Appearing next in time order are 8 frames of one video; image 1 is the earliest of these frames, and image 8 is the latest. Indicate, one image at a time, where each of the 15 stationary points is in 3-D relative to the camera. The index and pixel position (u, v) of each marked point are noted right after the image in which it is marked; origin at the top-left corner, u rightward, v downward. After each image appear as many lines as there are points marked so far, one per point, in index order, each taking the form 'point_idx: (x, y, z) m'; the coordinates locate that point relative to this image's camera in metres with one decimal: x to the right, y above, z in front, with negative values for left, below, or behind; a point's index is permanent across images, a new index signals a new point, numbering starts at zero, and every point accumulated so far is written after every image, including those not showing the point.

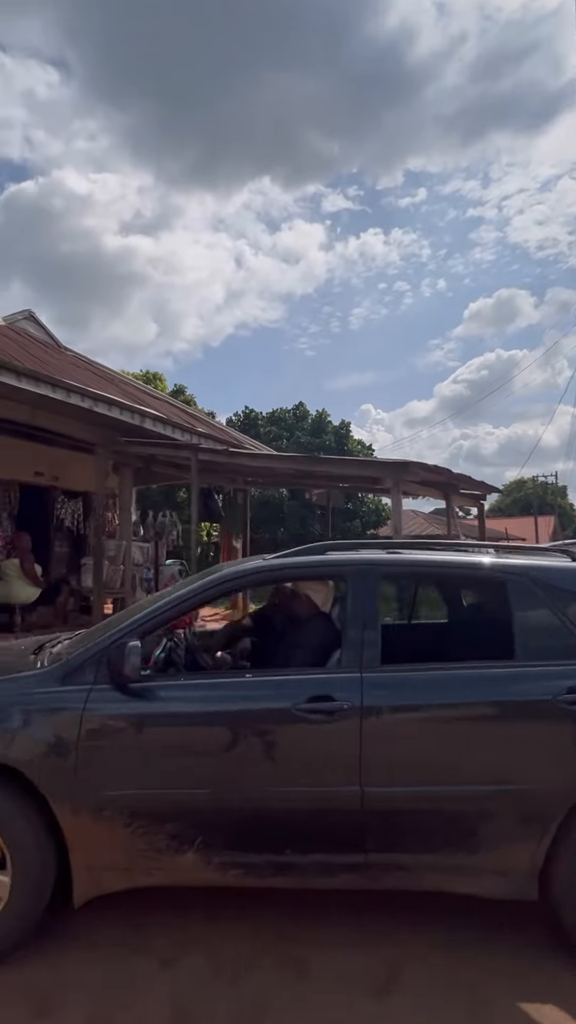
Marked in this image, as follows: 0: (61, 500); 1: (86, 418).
0: (-4.0, +0.2, +10.4) m
1: (-2.8, +1.3, +8.2) m
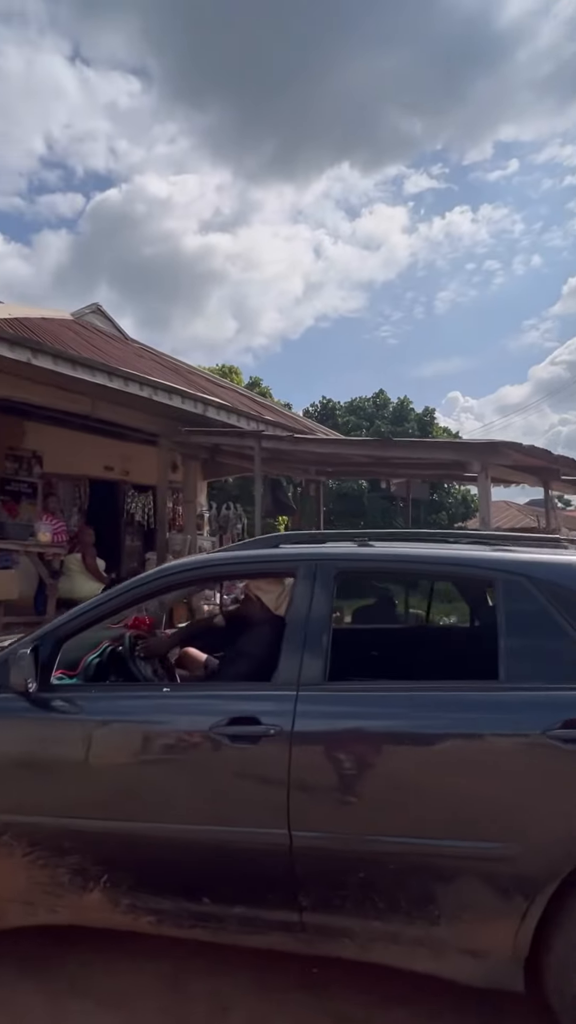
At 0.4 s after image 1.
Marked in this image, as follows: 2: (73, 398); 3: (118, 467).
0: (-2.7, +0.3, +10.3) m
1: (-1.9, +1.4, +7.9) m
2: (-2.6, +1.4, +7.3) m
3: (-3.0, +0.8, +10.2) m
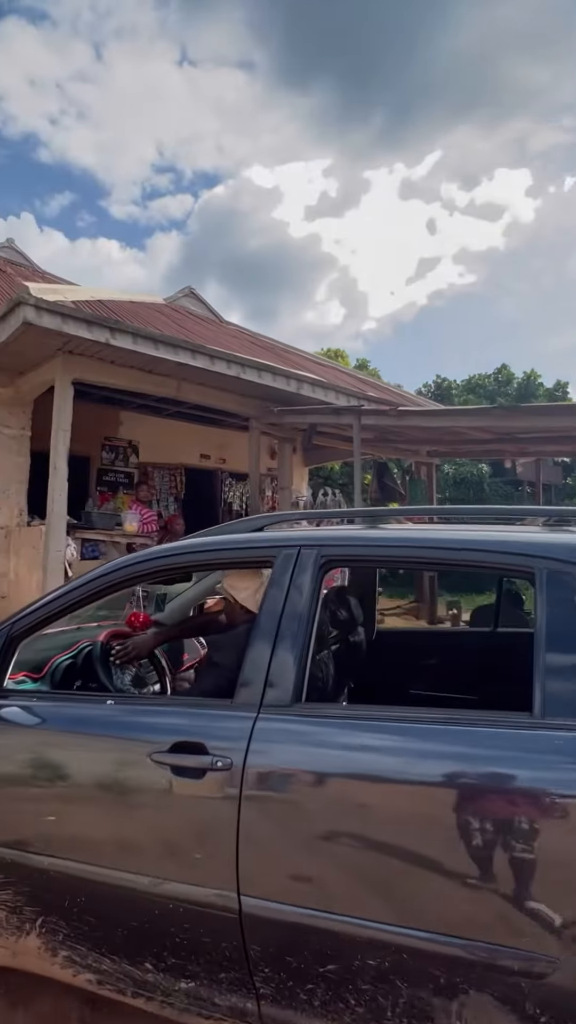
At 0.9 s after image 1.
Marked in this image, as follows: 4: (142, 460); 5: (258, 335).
0: (-1.0, +0.5, +10.1) m
1: (-0.7, +1.6, +7.5) m
2: (-1.5, +1.6, +7.0) m
3: (-1.3, +1.0, +10.0) m
4: (-2.3, +0.8, +9.3) m
5: (-0.5, +3.1, +10.3) m
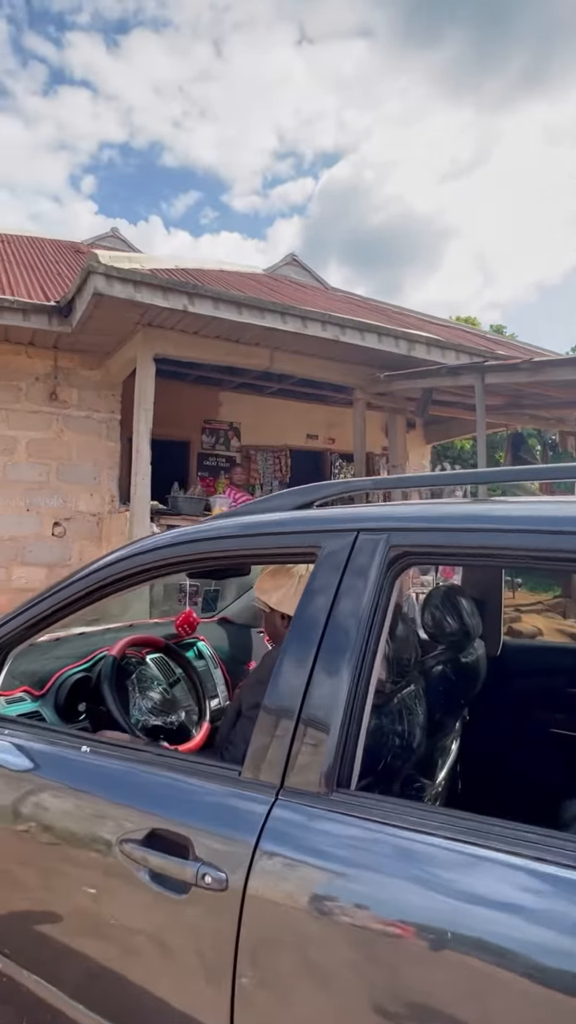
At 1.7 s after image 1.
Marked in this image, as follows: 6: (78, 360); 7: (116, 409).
0: (+0.8, +0.8, +9.3) m
1: (+0.5, +1.8, +6.7) m
2: (-0.4, +1.8, +6.4) m
3: (+0.5, +1.2, +9.2) m
4: (-0.7, +1.0, +8.8) m
5: (+1.3, +3.3, +9.4) m
6: (-2.2, +1.6, +6.1) m
7: (-1.8, +1.1, +6.3) m
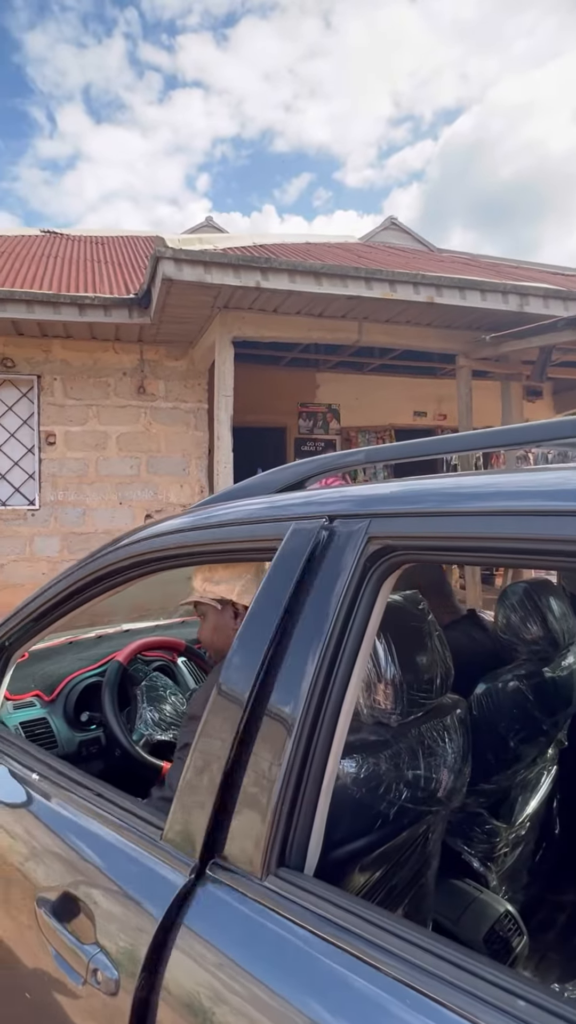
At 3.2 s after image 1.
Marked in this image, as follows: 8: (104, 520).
0: (+2.3, +1.0, +8.5) m
1: (+1.5, +2.0, +6.1) m
2: (+0.5, +1.9, +6.0) m
3: (+2.0, +1.5, +8.5) m
4: (+0.8, +1.3, +8.4) m
5: (+2.7, +3.6, +8.5) m
6: (-1.3, +1.6, +6.1) m
7: (-0.9, +1.2, +6.2) m
8: (-1.9, -0.1, +6.0) m
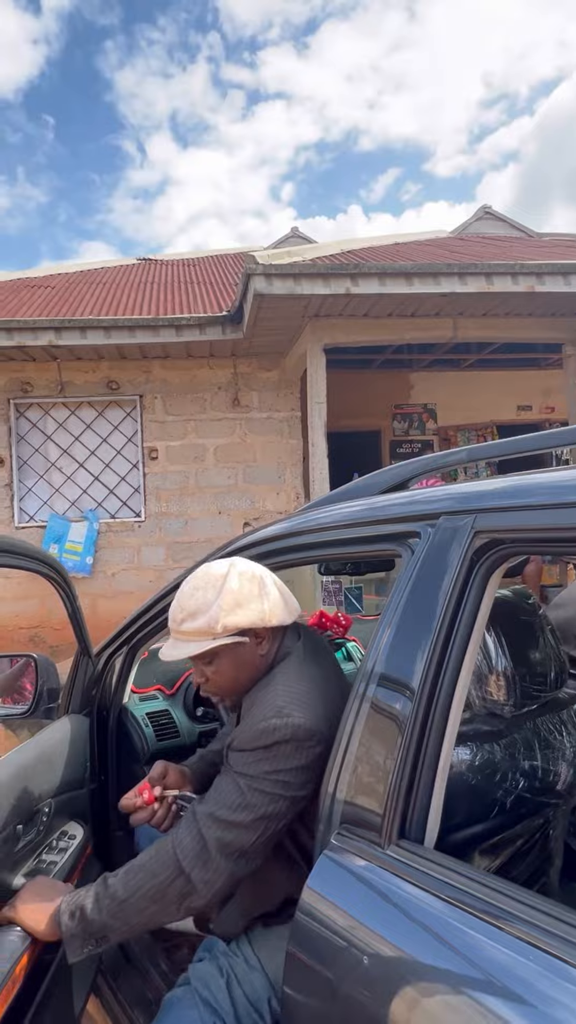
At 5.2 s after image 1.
0: (+3.6, +1.1, +8.1) m
1: (+2.4, +2.0, +5.8) m
2: (+1.4, +1.9, +5.9) m
3: (+3.3, +1.5, +8.2) m
4: (+2.1, +1.2, +8.2) m
5: (+3.9, +3.7, +8.0) m
6: (-0.3, +1.6, +6.3) m
7: (+0.1, +1.1, +6.4) m
8: (-0.9, -0.2, +6.2) m
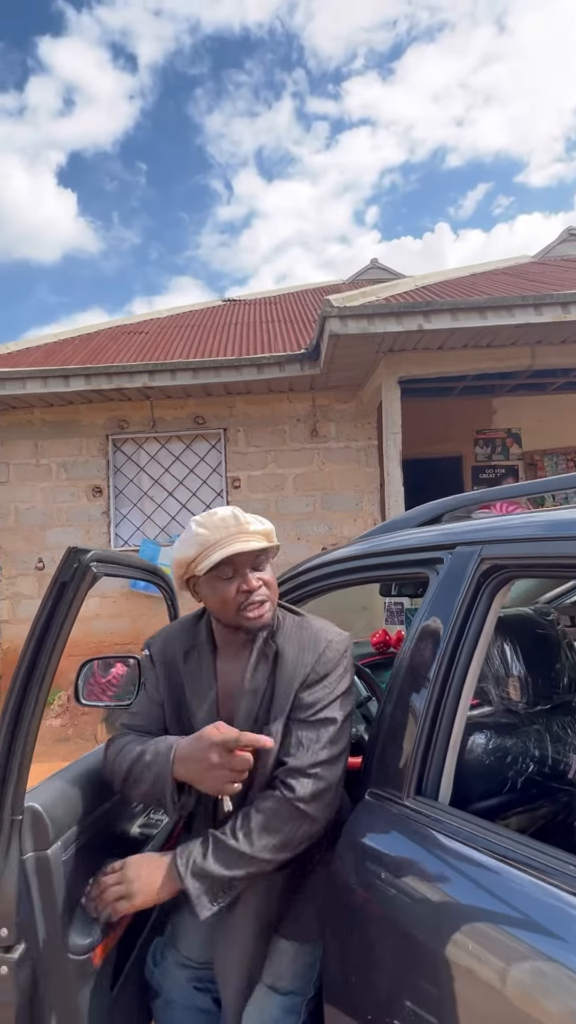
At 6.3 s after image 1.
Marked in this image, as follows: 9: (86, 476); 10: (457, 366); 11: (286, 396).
0: (+4.7, +0.7, +7.8) m
1: (+3.1, +1.7, +5.8) m
2: (+2.2, +1.6, +5.9) m
3: (+4.4, +1.1, +7.9) m
4: (+3.2, +0.9, +8.2) m
5: (+5.0, +3.3, +7.8) m
6: (+0.5, +1.3, +6.6) m
7: (+0.9, +0.8, +6.6) m
8: (0.0, -0.5, +6.5) m
9: (-2.3, +0.4, +6.7) m
10: (+1.7, +1.4, +5.9) m
11: (0.0, +1.3, +6.6) m
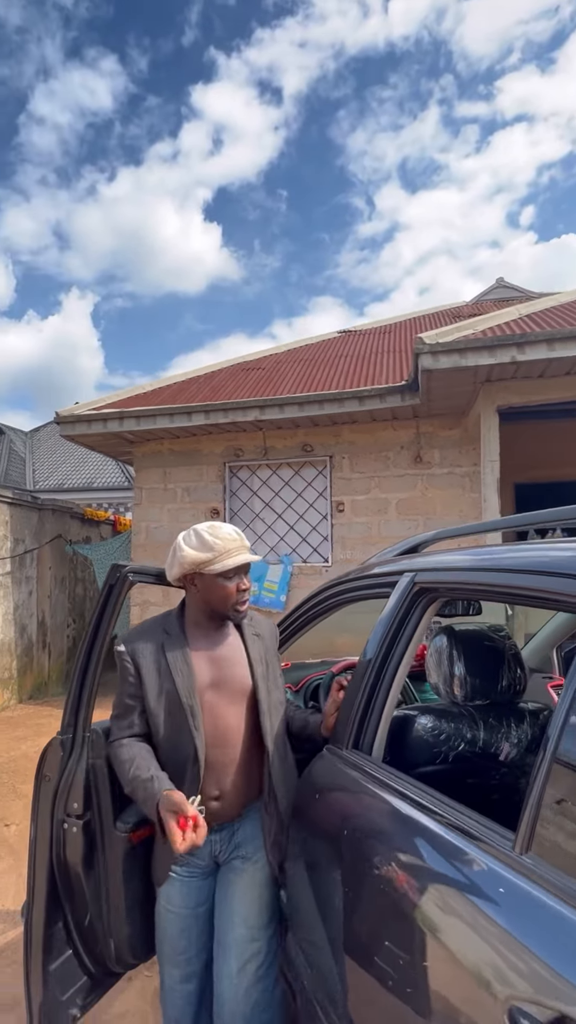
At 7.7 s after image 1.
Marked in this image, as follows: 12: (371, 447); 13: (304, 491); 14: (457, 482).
0: (+6.0, +0.3, +7.1) m
1: (+4.1, +1.4, +5.4) m
2: (+3.2, +1.3, +5.8) m
3: (+5.8, +0.7, +7.3) m
4: (+4.6, +0.5, +7.7) m
5: (+6.4, +2.9, +7.1) m
6: (+1.7, +1.0, +6.7) m
7: (+2.1, +0.6, +6.6) m
8: (+1.1, -0.7, +6.8) m
9: (-1.0, +0.2, +7.4) m
10: (+2.7, +1.2, +5.8) m
11: (+1.2, +1.0, +6.9) m
12: (+1.0, +0.8, +6.9) m
13: (+0.2, +0.3, +7.2) m
14: (+1.9, +0.3, +6.7) m
